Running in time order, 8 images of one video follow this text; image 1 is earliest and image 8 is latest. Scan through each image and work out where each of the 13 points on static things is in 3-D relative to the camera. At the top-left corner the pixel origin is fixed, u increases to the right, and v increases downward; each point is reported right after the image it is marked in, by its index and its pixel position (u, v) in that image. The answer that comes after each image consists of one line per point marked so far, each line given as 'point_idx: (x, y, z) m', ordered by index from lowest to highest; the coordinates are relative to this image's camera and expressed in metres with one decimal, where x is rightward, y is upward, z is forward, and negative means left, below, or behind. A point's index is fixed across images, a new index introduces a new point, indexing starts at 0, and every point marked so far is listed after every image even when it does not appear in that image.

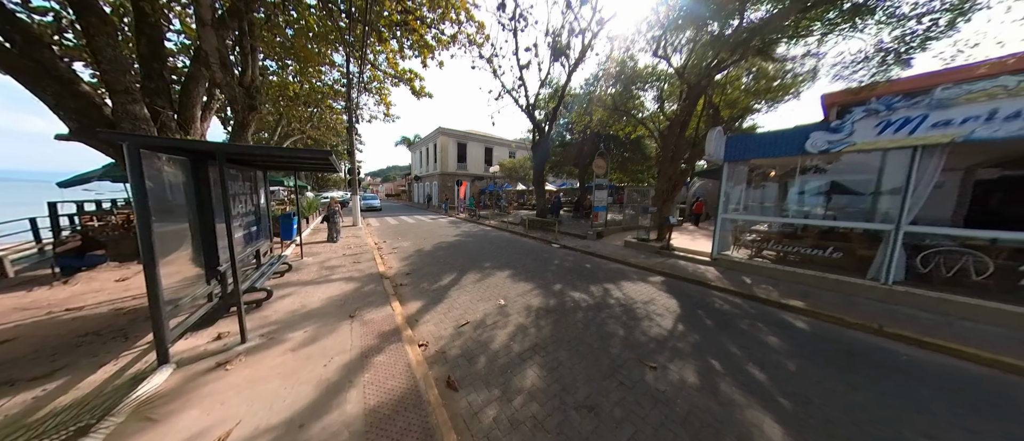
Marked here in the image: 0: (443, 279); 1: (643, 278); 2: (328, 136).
0: (-1.5, -1.3, +5.3) m
1: (+3.1, -1.4, +5.8) m
2: (-13.8, +6.4, +18.4) m
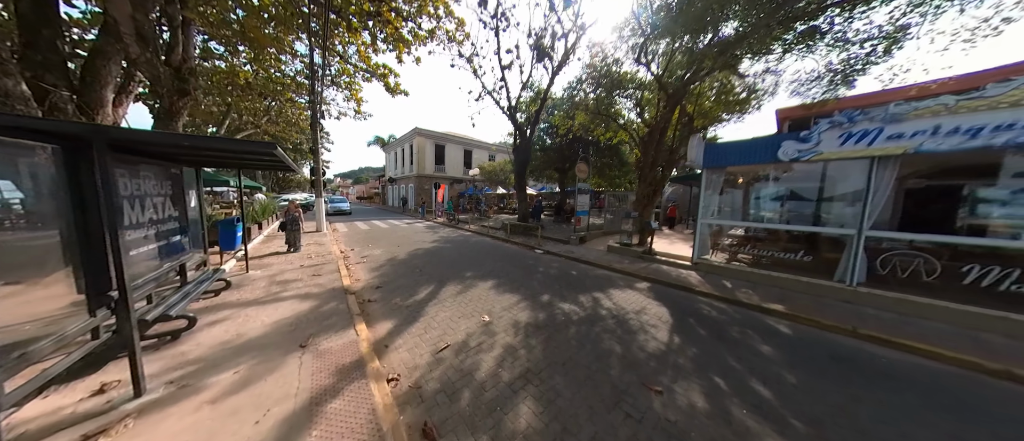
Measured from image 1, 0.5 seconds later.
0: (-1.8, -1.4, +4.7) m
1: (+2.7, -1.5, +5.6) m
2: (-15.3, +6.0, +16.9) m
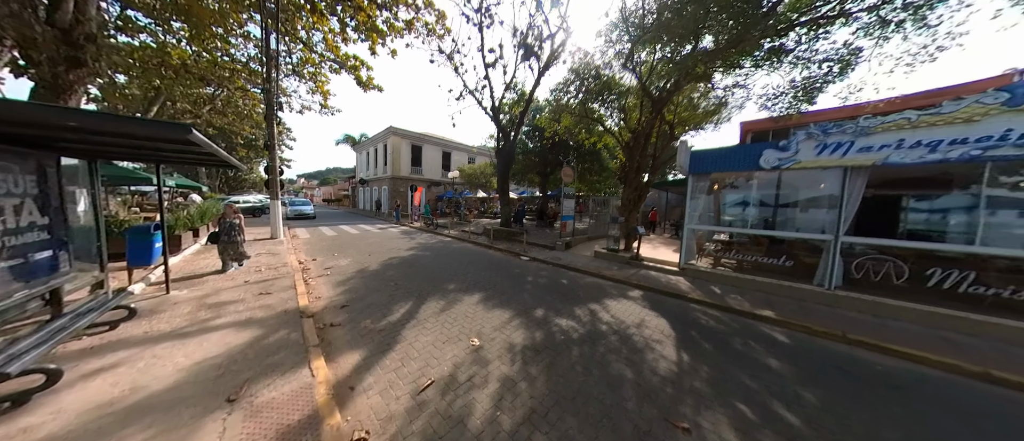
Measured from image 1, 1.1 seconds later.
0: (-2.0, -1.5, +4.1) m
1: (+2.4, -1.6, +5.4) m
2: (-16.5, +5.7, +15.0) m
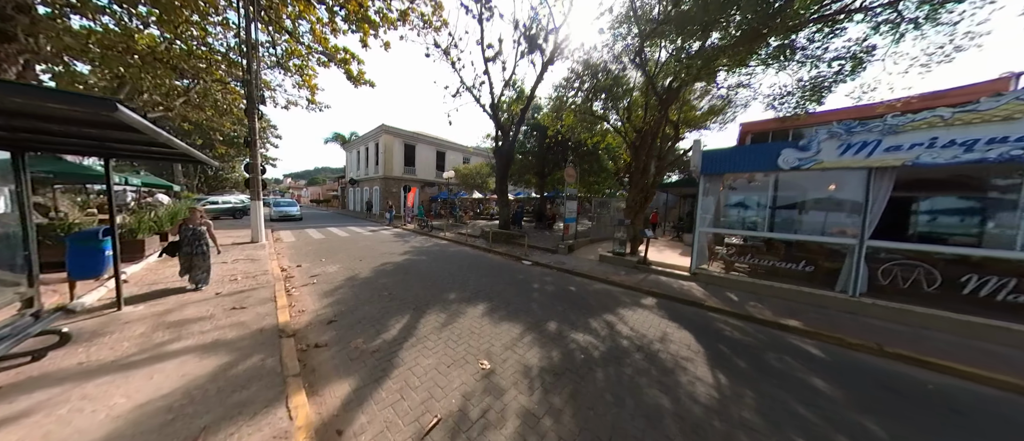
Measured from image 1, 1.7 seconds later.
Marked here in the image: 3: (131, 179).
0: (-1.8, -1.6, +3.6) m
1: (+2.6, -1.7, +5.0) m
2: (-16.7, +5.6, +14.1) m
3: (-15.9, +1.7, +10.2) m
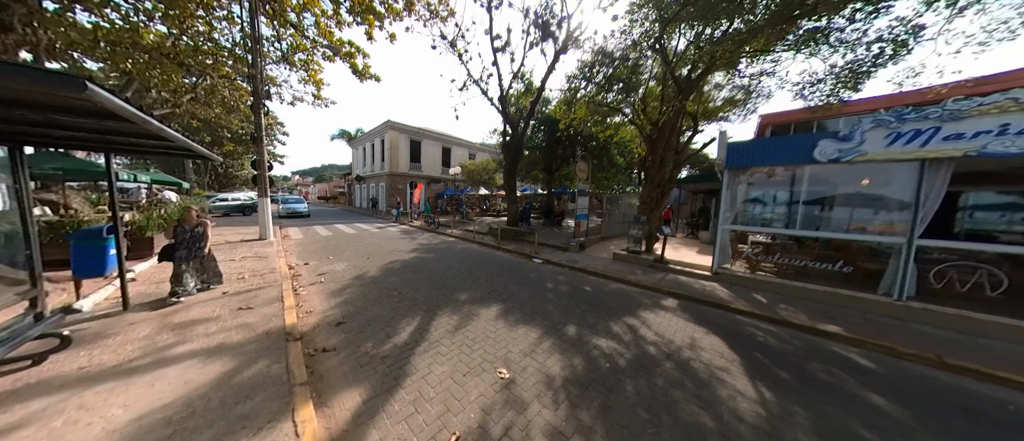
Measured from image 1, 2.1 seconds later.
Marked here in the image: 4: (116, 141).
0: (-1.6, -1.6, +3.4) m
1: (+2.8, -1.6, +4.8) m
2: (-16.2, +5.8, +14.1) m
3: (-15.6, +1.9, +10.2) m
4: (-5.4, +1.1, +3.3) m
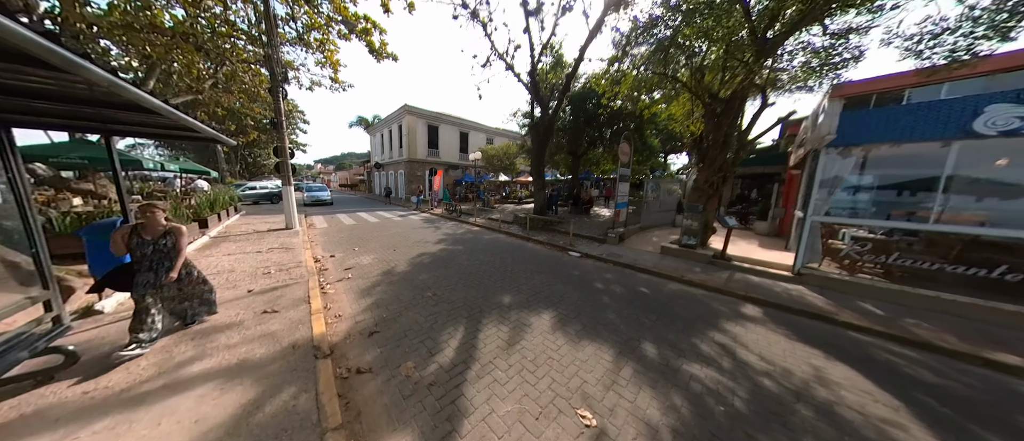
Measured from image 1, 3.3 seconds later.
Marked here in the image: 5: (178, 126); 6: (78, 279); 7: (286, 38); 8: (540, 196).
0: (-0.8, -1.5, +2.9) m
1: (+3.7, -1.5, +4.0) m
2: (-14.8, +6.5, +14.0) m
3: (-14.4, +2.3, +10.3) m
4: (-4.6, +1.2, +2.8) m
5: (-4.5, +1.3, +3.3) m
6: (-7.2, -1.0, +4.0) m
7: (-10.3, +8.3, +11.1) m
8: (+1.3, +1.1, +11.2) m
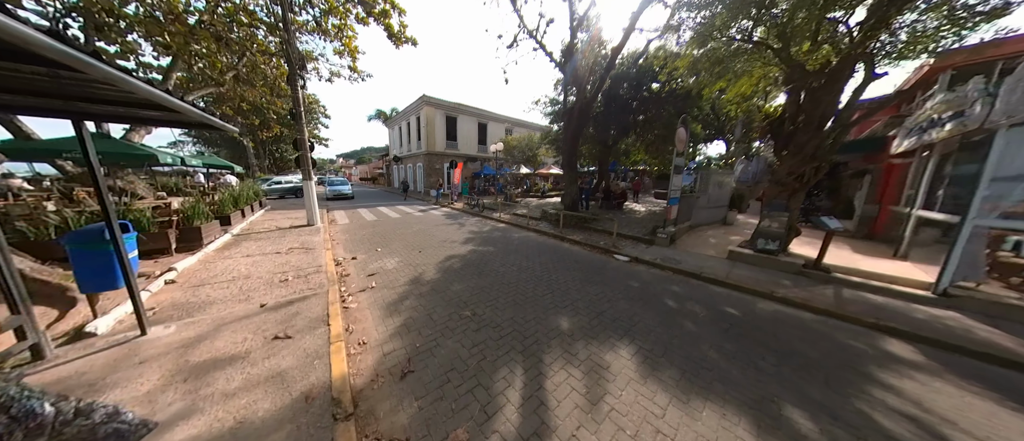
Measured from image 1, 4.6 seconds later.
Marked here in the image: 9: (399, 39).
0: (-0.1, -1.6, +2.1) m
1: (+4.4, -1.6, +2.9) m
2: (-13.4, +6.8, +13.8) m
3: (-13.2, +2.5, +10.2) m
4: (-3.9, +1.1, +2.2) m
5: (-3.8, +1.2, +2.7) m
6: (-6.4, -1.0, +3.6) m
7: (-9.1, +8.5, +10.6) m
8: (+2.5, +1.3, +10.2) m
9: (-4.8, +7.8, +10.4) m
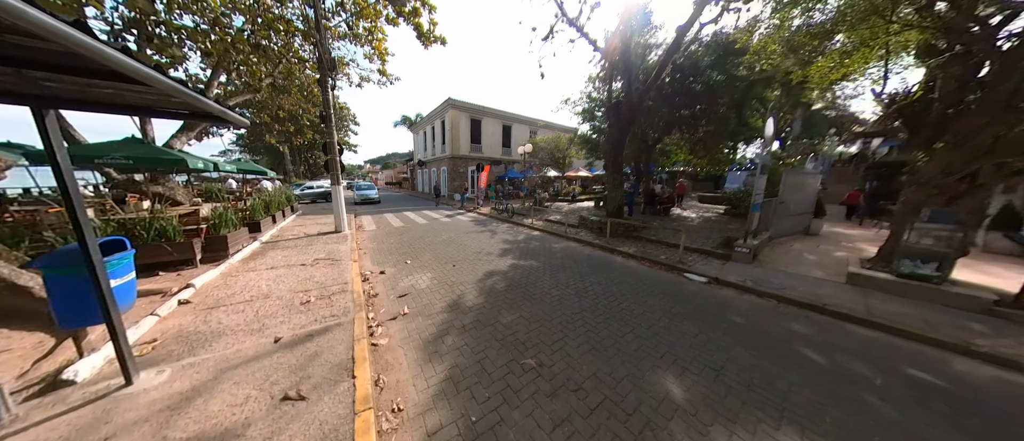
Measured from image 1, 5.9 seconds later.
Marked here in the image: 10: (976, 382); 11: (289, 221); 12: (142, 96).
0: (+0.7, -1.8, +1.1) m
1: (+5.2, -1.8, +1.6) m
2: (-11.7, +6.5, +13.9) m
3: (-11.8, +2.3, +10.2) m
4: (-3.1, +1.0, +1.6) m
5: (-3.0, +1.0, +2.0) m
6: (-5.5, -1.2, +3.1) m
7: (-7.6, +8.3, +10.5) m
8: (+3.9, +1.0, +9.1) m
9: (-3.3, +7.5, +9.9) m
10: (+4.7, -1.6, +2.4) m
11: (-9.6, 0.0, +10.4) m
12: (-3.5, +1.0, +2.3) m
